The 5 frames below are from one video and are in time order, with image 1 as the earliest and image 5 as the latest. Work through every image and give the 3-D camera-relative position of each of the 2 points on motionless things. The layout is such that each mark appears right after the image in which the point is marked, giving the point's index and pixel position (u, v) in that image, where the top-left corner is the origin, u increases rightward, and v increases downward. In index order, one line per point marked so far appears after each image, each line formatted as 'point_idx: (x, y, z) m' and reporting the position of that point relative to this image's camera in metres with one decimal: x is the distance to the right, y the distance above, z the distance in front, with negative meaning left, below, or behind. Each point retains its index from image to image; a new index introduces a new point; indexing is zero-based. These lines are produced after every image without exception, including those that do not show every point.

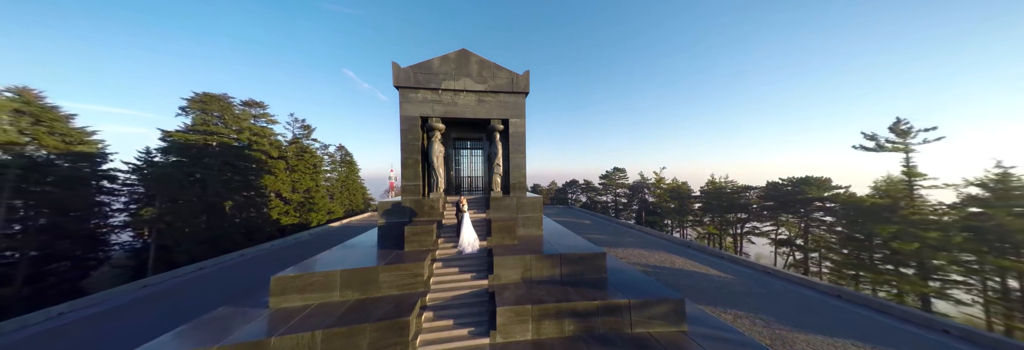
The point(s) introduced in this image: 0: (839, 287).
0: (+9.4, -3.2, +7.2) m
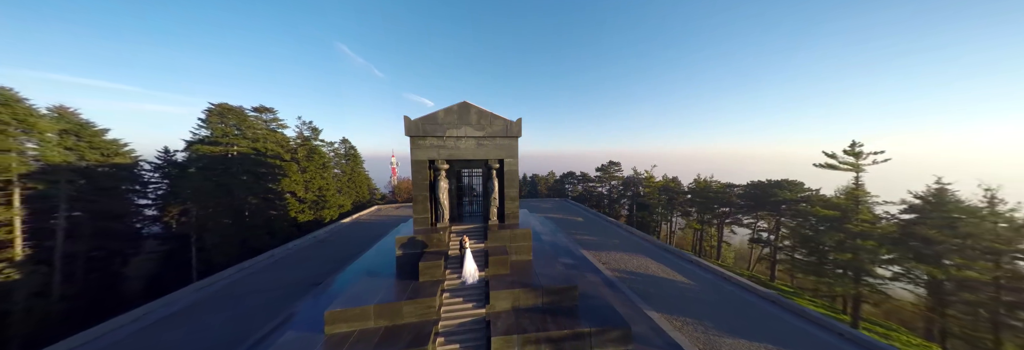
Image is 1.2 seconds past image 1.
0: (+9.2, -4.1, +8.5) m
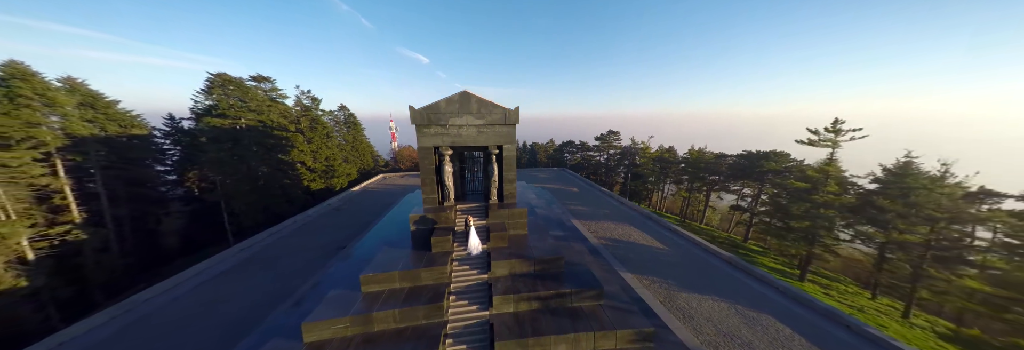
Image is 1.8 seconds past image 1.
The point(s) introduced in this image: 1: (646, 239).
0: (+9.1, -3.3, +9.9) m
1: (+6.5, -3.1, +11.7) m
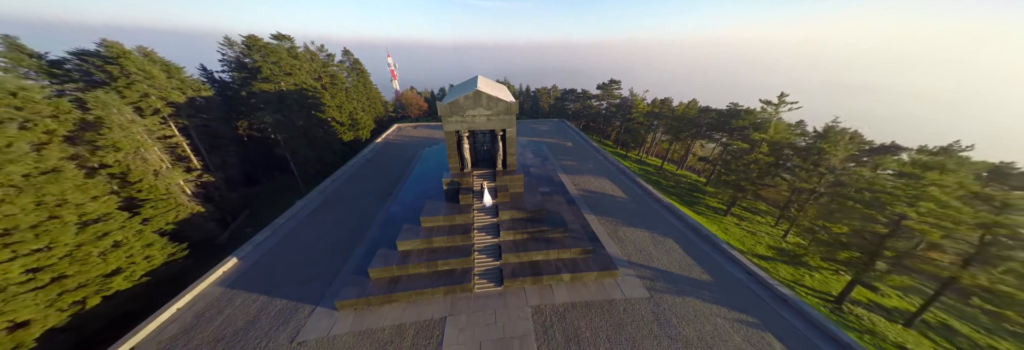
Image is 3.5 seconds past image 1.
0: (+9.1, -1.7, +13.8) m
1: (+6.5, -0.9, +15.5) m
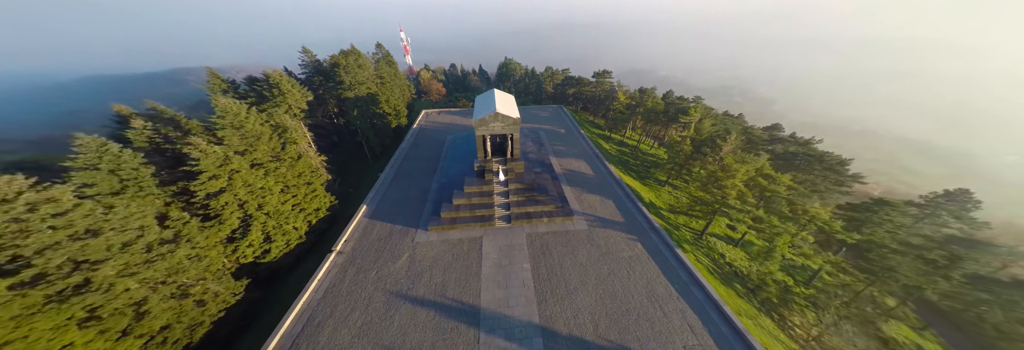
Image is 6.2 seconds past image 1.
0: (+9.5, -0.5, +21.0) m
1: (+6.9, +0.6, +22.6) m
